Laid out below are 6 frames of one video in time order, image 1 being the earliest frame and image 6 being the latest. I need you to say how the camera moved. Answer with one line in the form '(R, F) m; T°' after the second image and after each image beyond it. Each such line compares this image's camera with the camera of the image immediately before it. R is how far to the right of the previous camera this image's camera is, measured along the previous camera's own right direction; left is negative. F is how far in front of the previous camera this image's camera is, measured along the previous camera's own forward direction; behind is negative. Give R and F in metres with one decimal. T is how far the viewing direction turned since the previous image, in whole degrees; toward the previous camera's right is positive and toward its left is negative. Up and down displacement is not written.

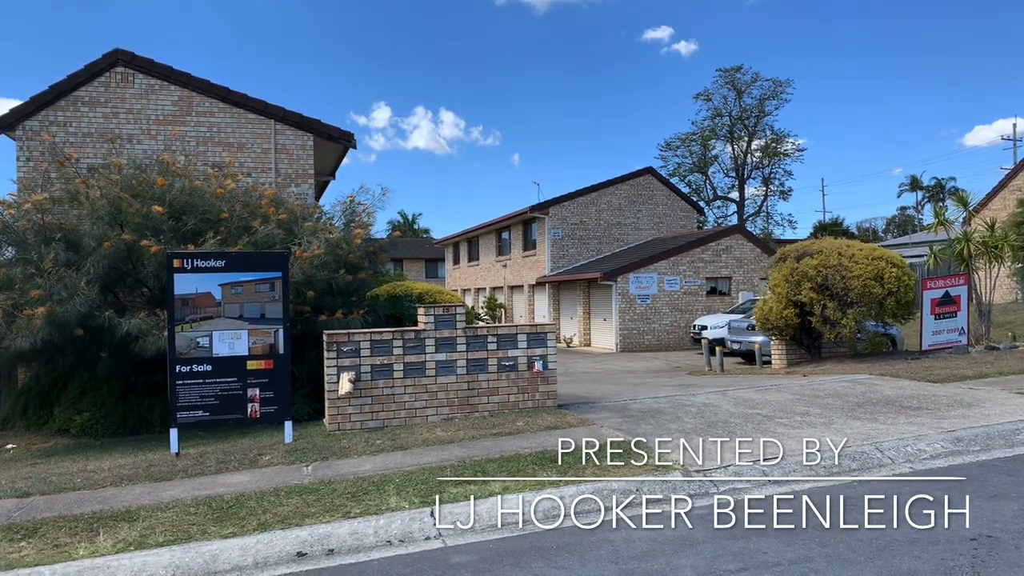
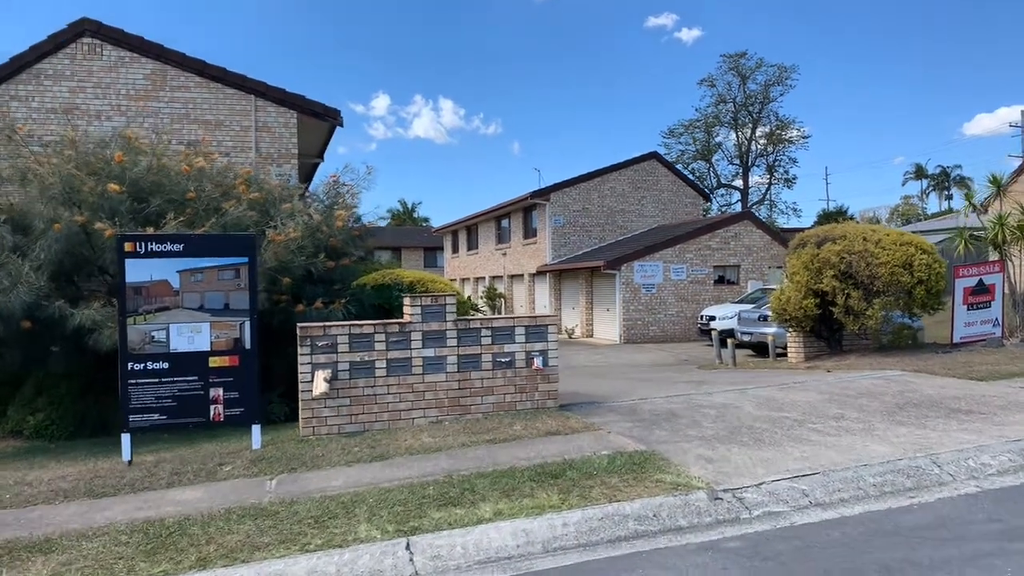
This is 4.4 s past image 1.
(0.0, +0.9) m; 0°
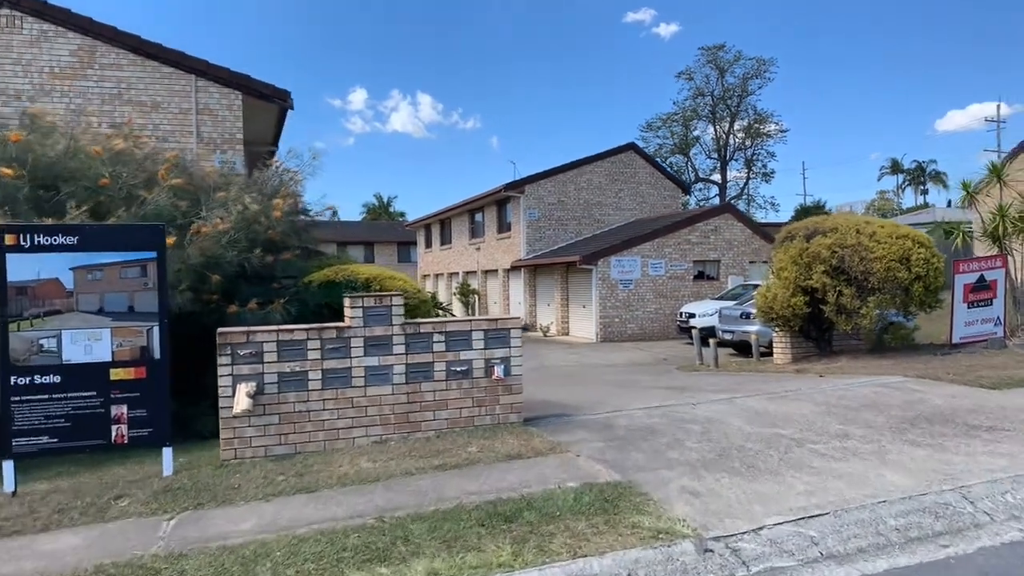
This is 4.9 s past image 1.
(+0.2, +1.0) m; +2°
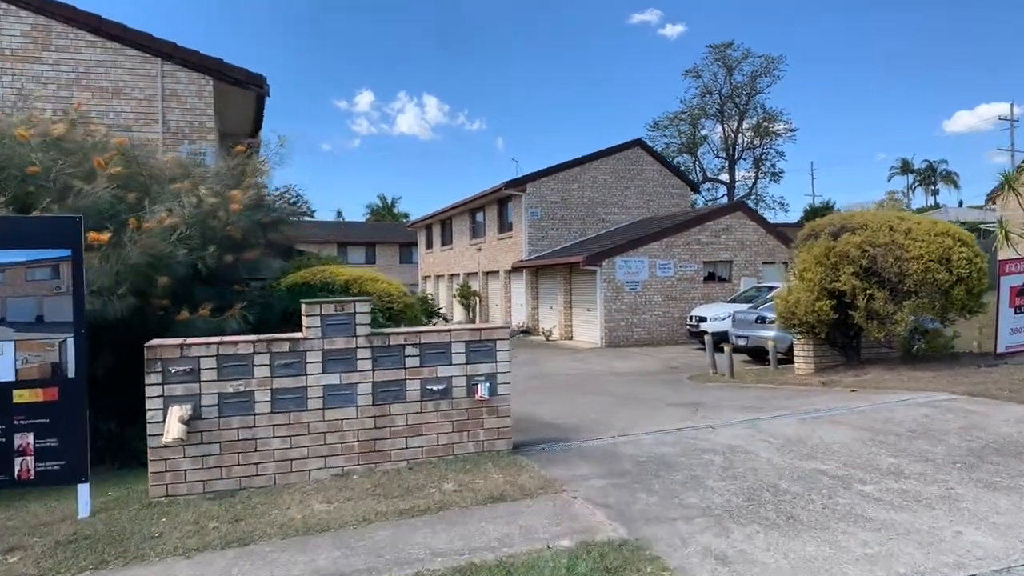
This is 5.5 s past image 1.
(+0.1, +1.0) m; 0°
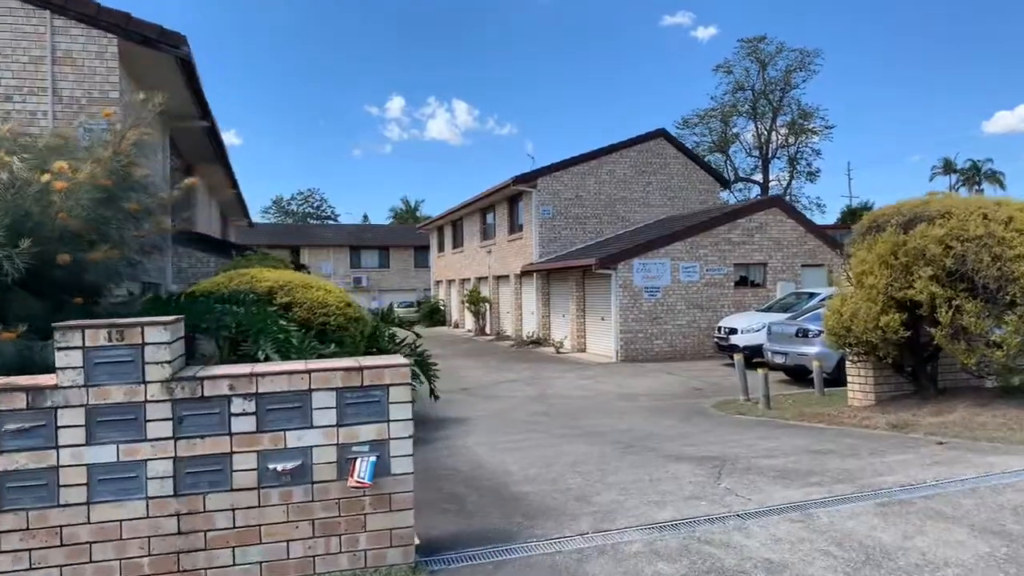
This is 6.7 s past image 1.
(+0.6, +2.3) m; -2°
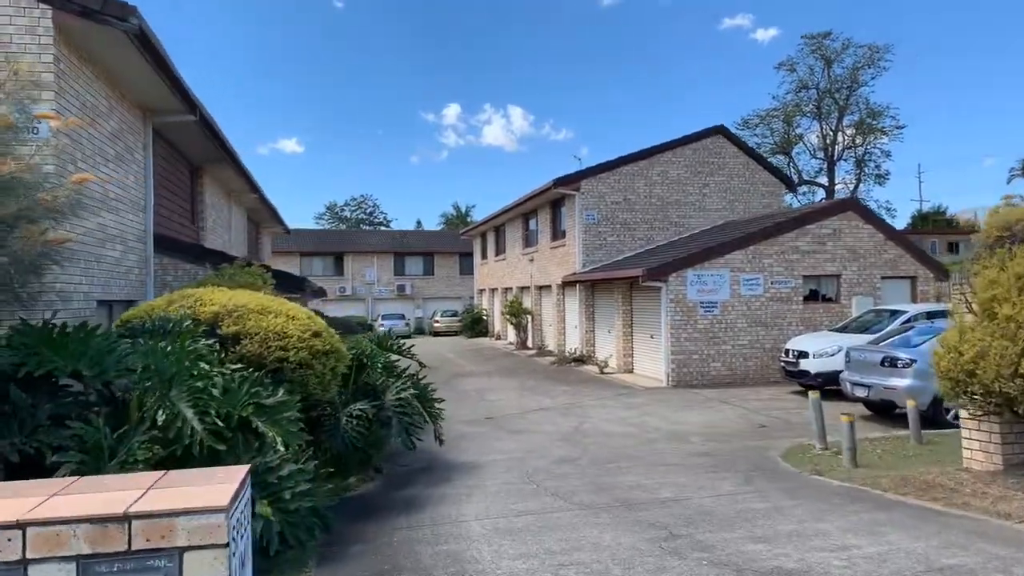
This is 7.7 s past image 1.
(+0.4, +1.8) m; -4°
